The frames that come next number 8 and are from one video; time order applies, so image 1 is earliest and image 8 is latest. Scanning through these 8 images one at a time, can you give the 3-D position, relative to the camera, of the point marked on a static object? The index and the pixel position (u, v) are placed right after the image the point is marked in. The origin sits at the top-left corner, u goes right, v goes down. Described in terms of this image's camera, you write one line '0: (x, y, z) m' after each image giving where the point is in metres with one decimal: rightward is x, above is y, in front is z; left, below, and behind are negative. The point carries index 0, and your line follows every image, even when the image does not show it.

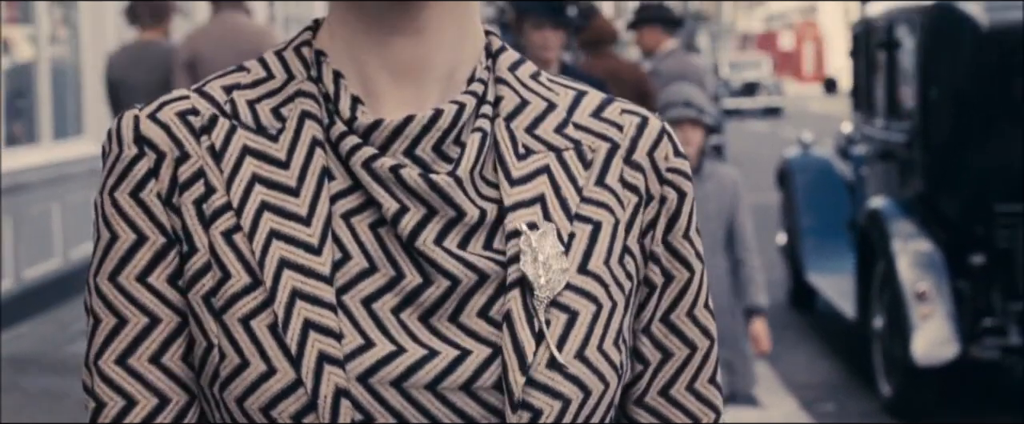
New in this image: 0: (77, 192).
0: (-2.7, +0.2, +10.2) m
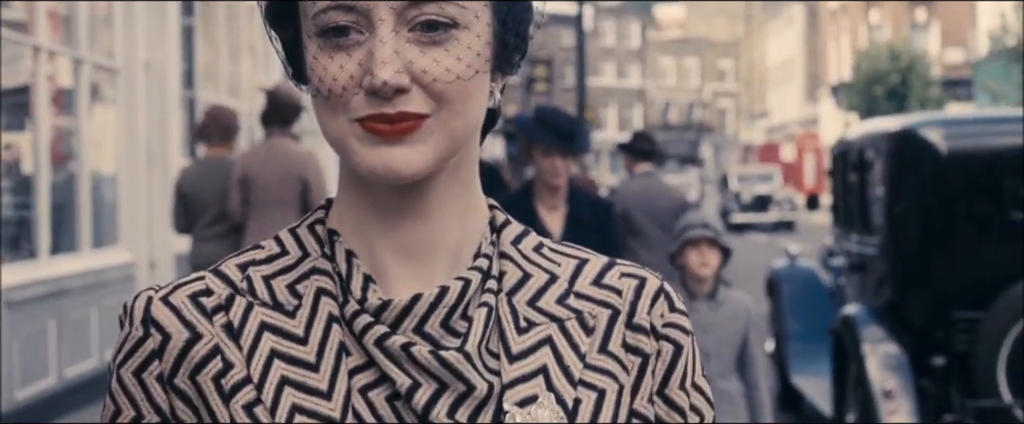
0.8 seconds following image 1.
0: (-2.7, -0.6, +10.9) m
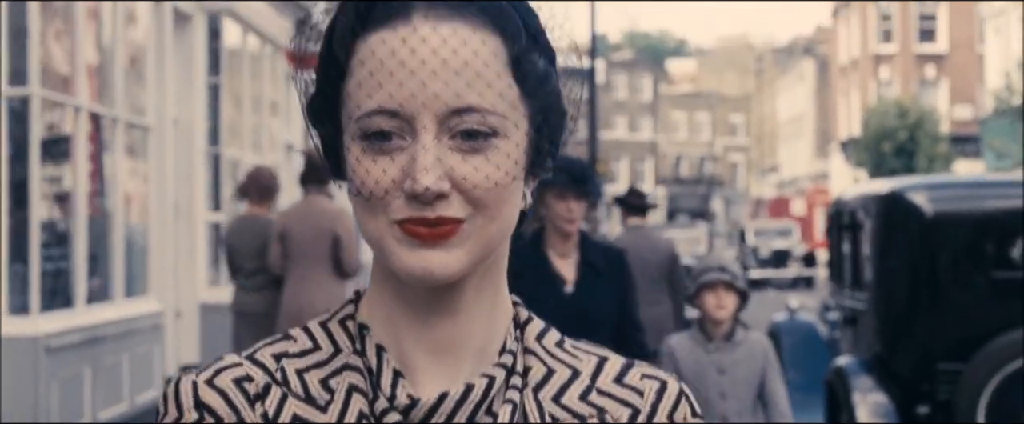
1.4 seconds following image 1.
0: (-2.6, -0.9, +11.5) m
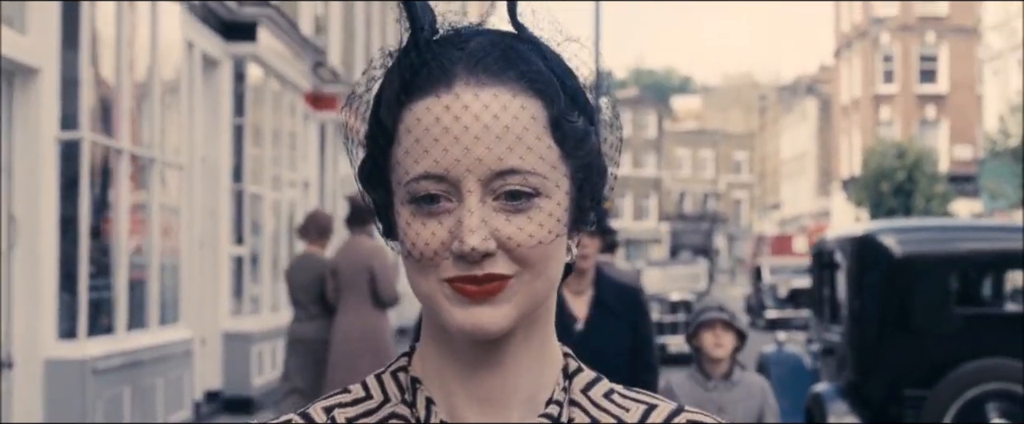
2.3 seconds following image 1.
0: (-2.6, -1.2, +12.4) m
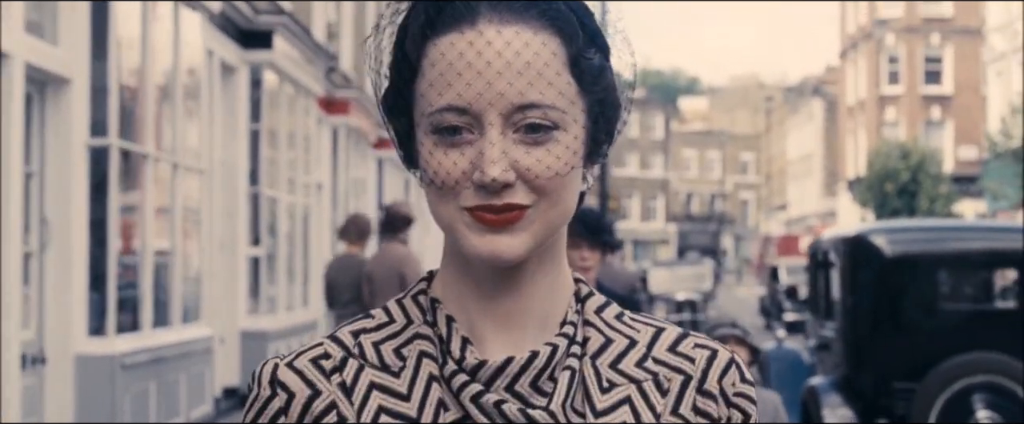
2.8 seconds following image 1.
0: (-2.5, -1.2, +12.9) m
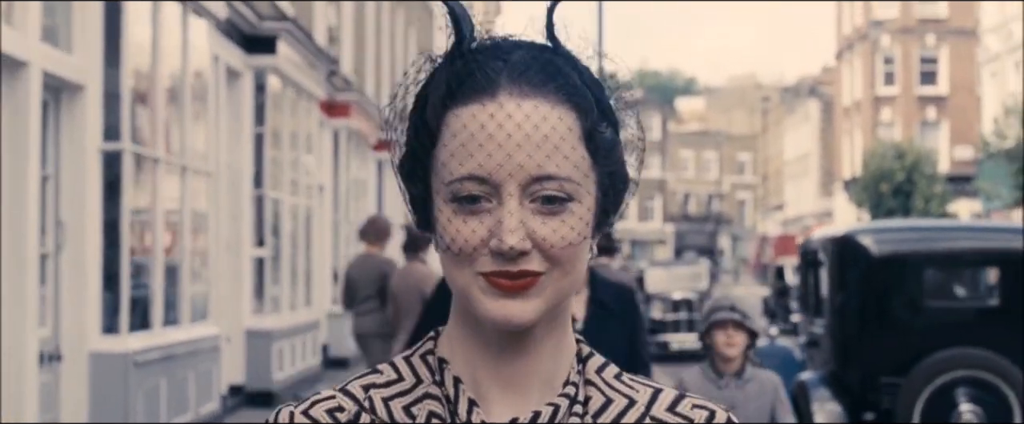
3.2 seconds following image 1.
0: (-2.5, -1.2, +13.2) m
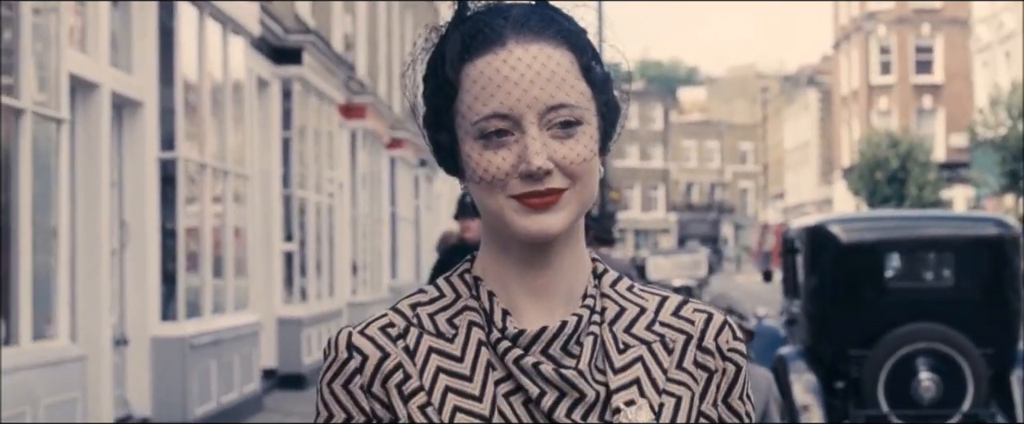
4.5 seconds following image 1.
0: (-2.4, -1.2, +14.6) m
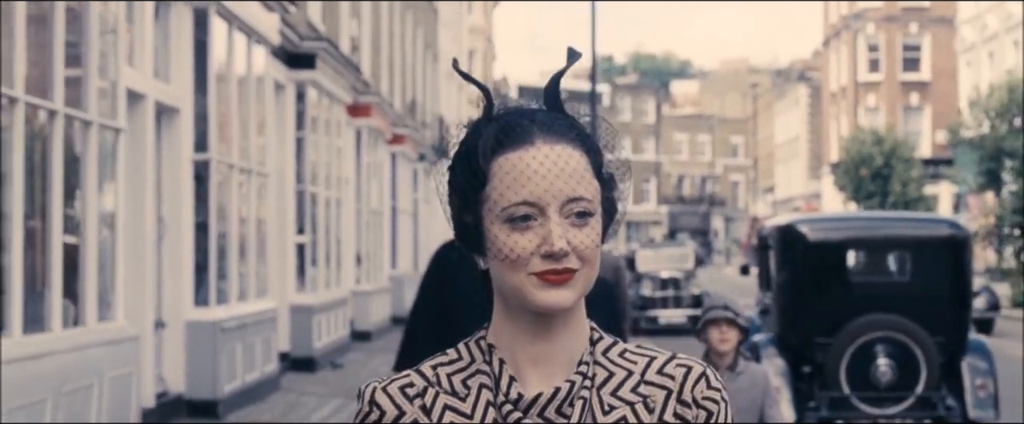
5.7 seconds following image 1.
0: (-2.4, -1.2, +15.9) m
